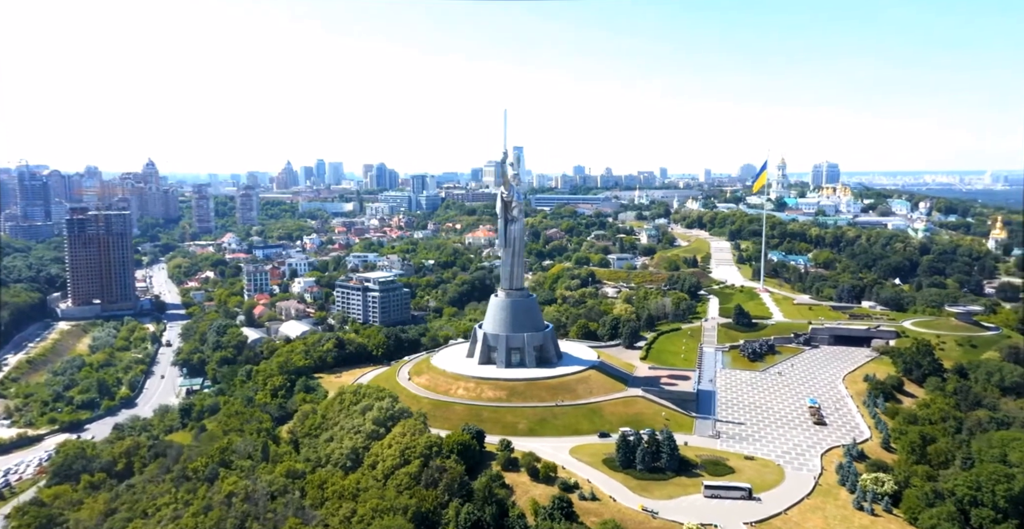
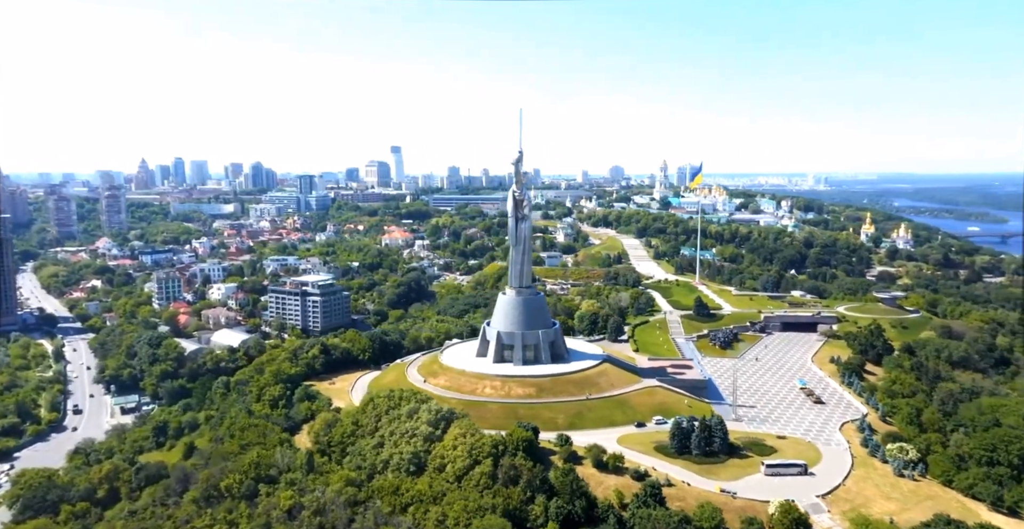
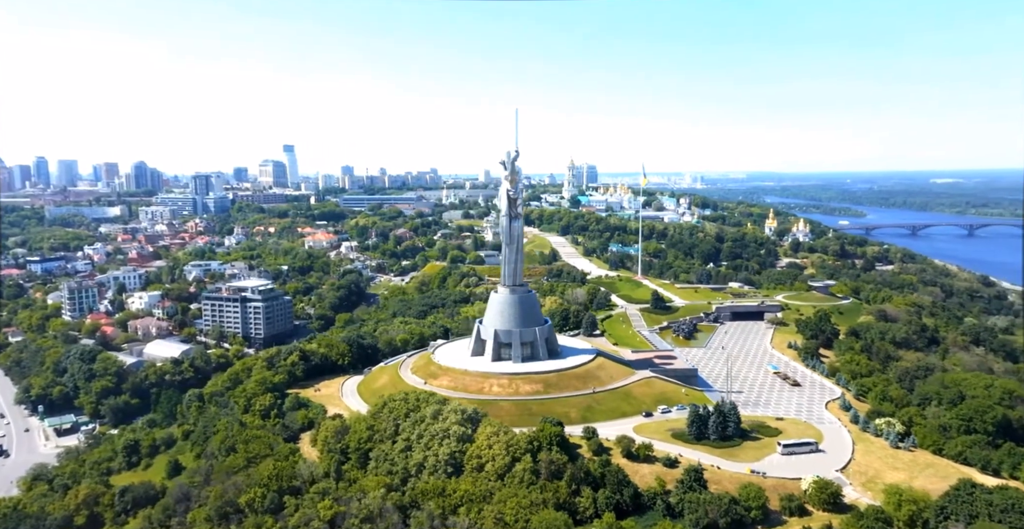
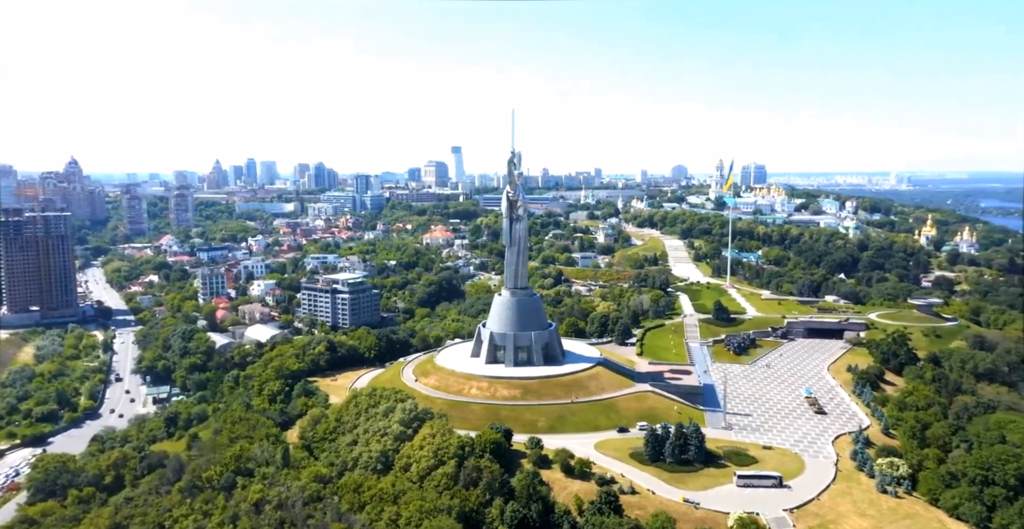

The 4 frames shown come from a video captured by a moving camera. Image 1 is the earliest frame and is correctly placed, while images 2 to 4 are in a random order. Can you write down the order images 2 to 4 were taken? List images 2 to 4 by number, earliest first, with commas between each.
4, 2, 3
